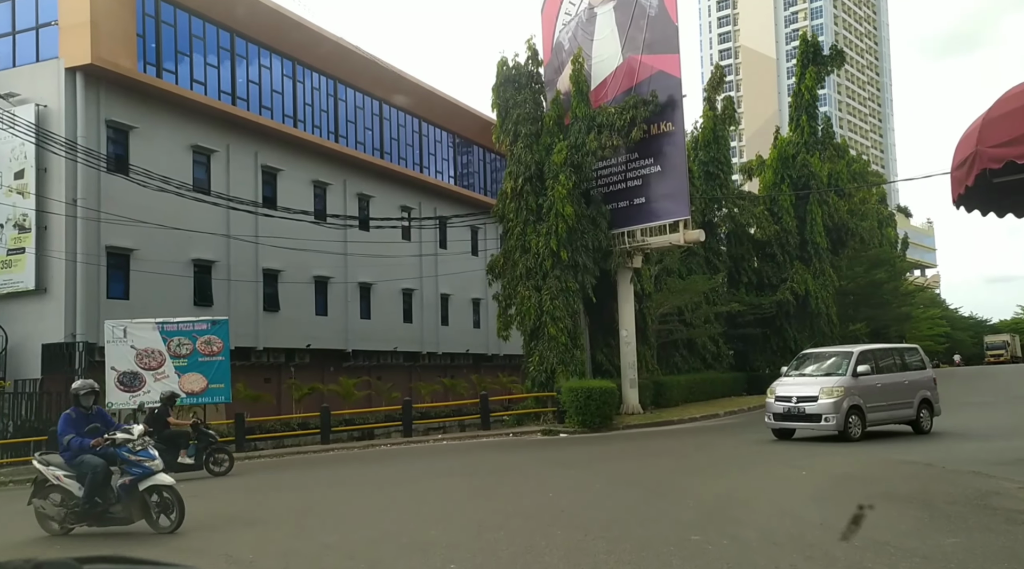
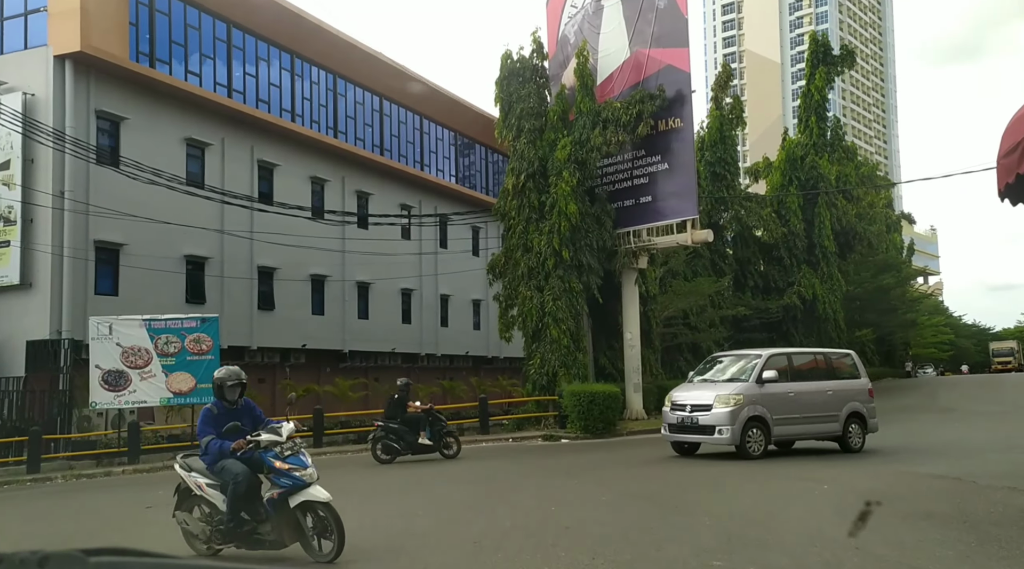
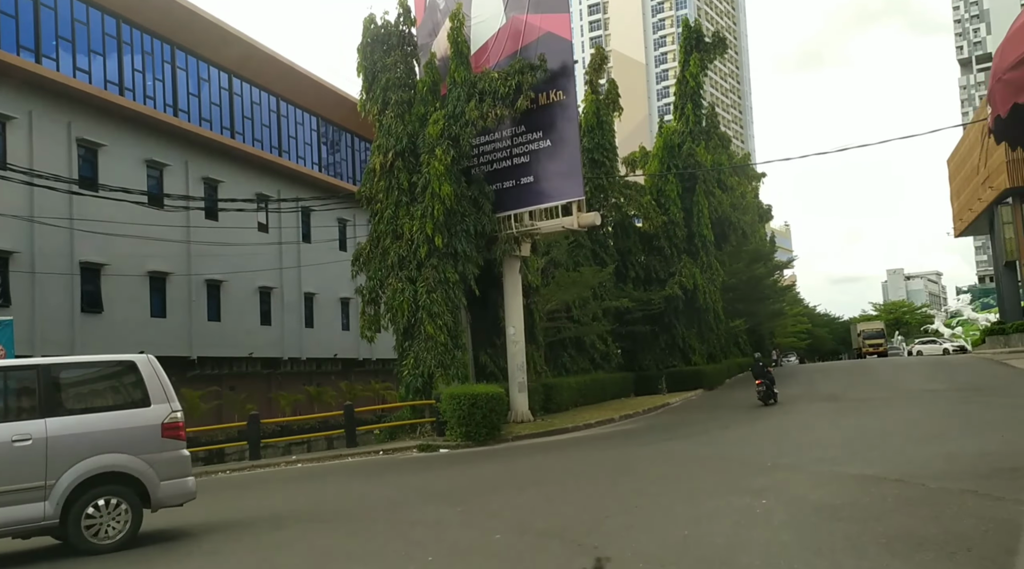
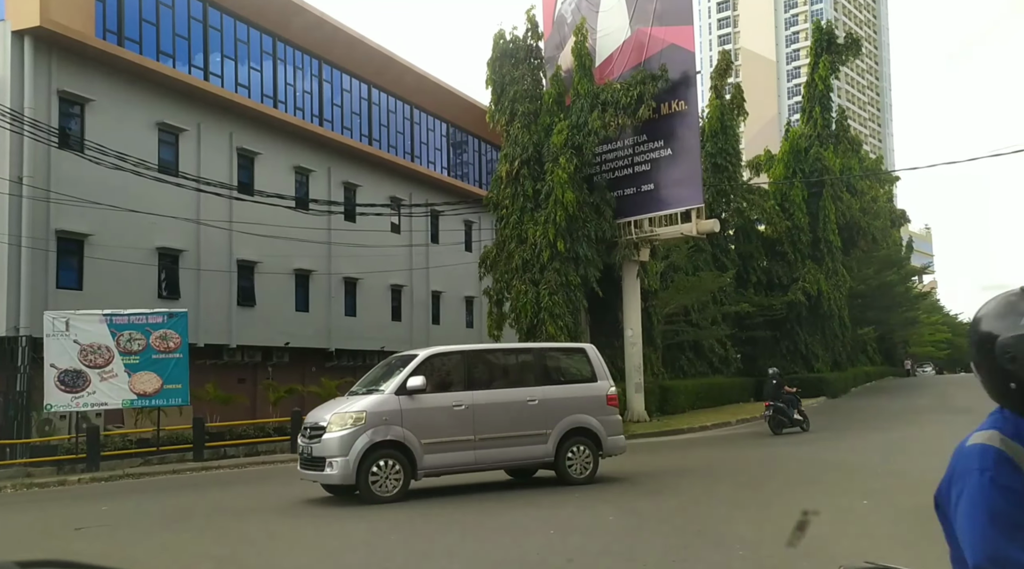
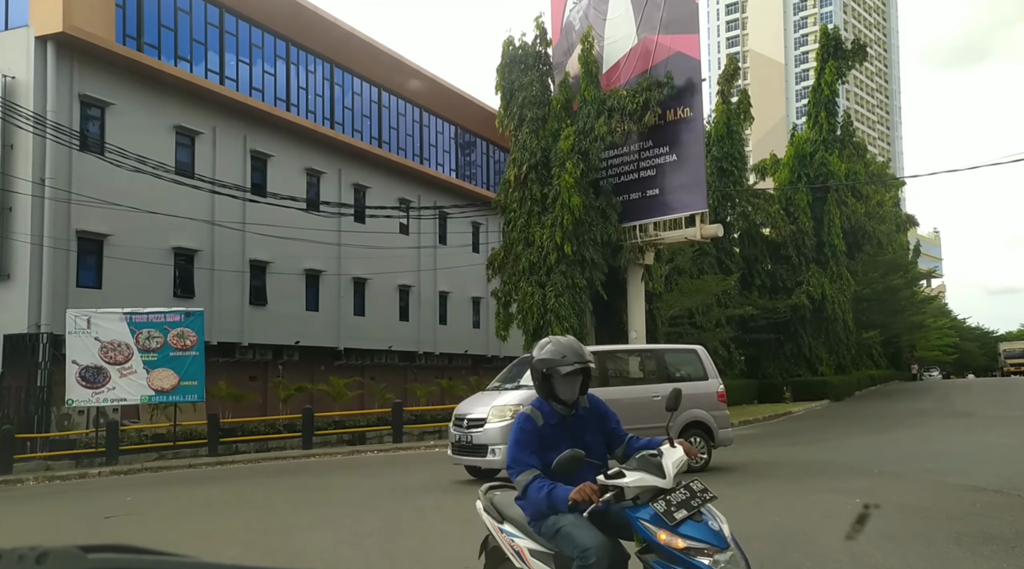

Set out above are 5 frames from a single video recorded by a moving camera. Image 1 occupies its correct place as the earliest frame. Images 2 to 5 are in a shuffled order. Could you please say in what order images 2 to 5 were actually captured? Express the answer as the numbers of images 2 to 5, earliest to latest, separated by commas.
2, 5, 4, 3
